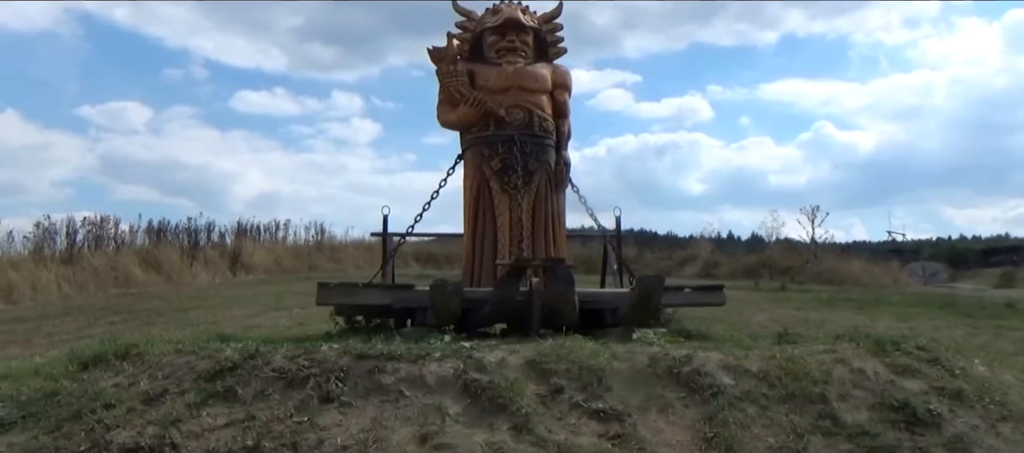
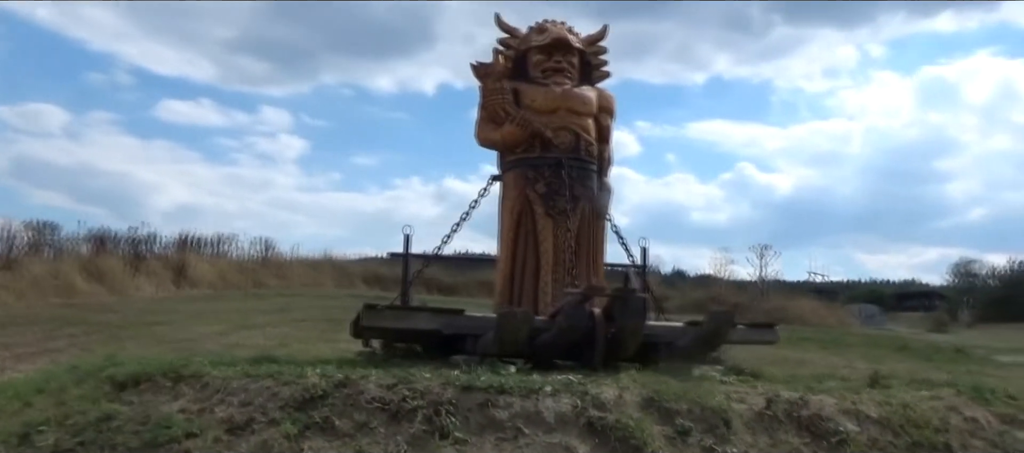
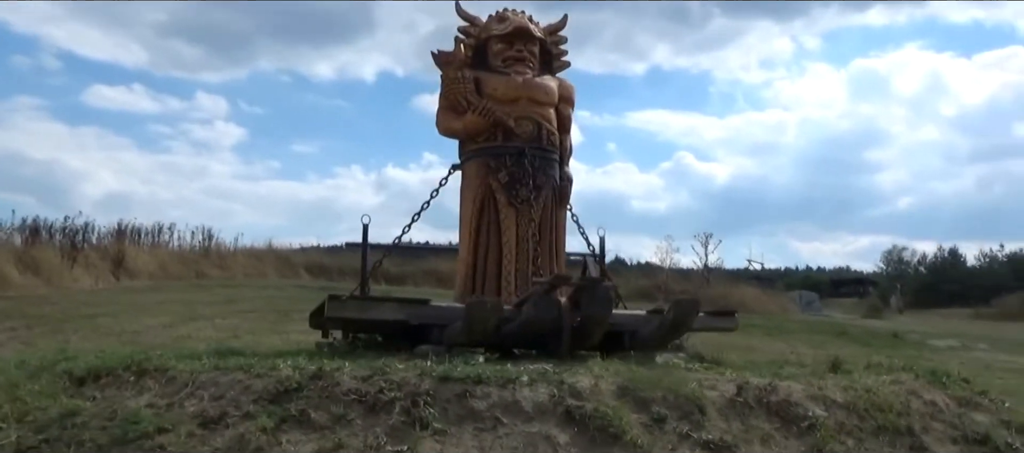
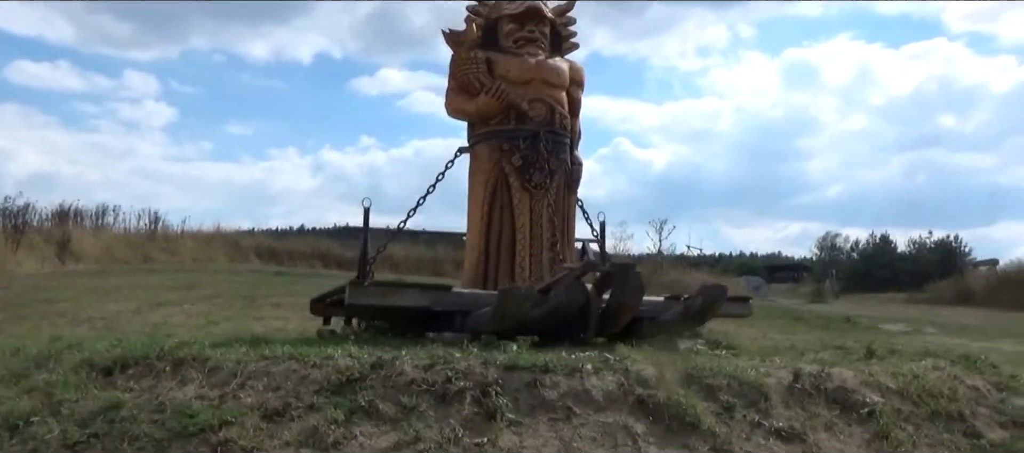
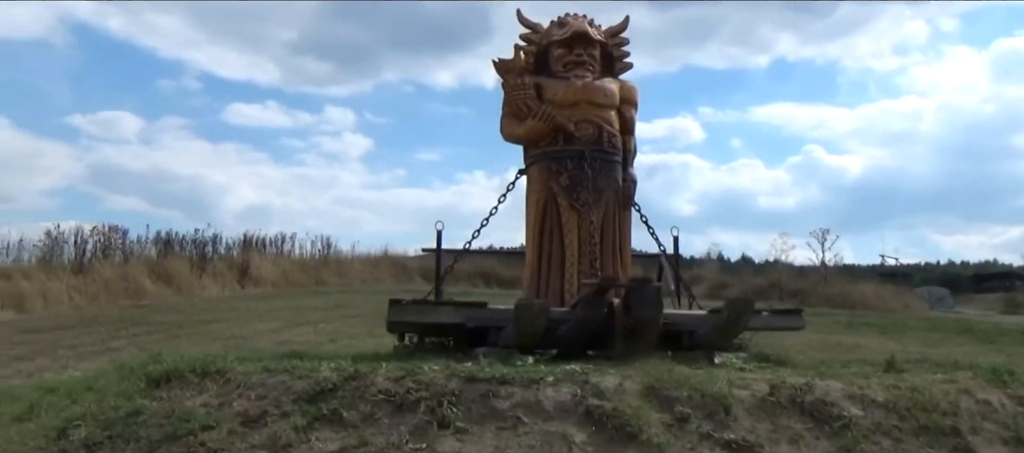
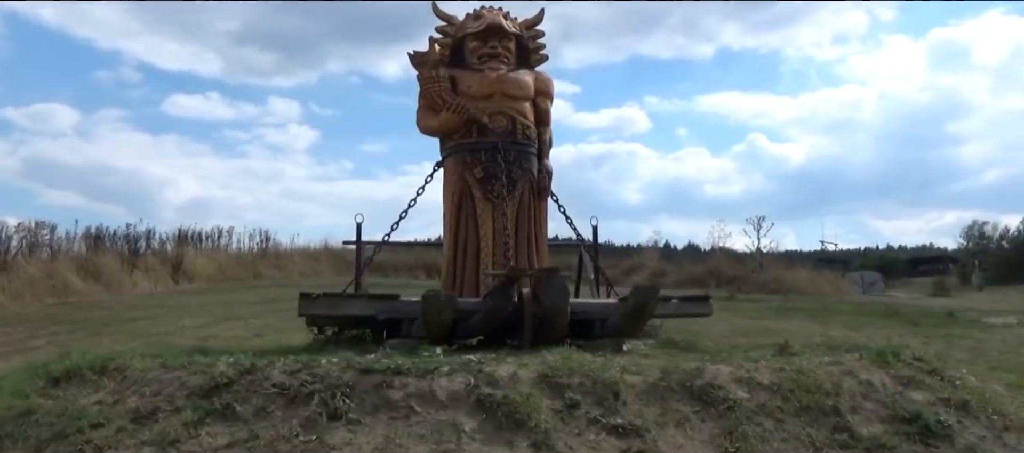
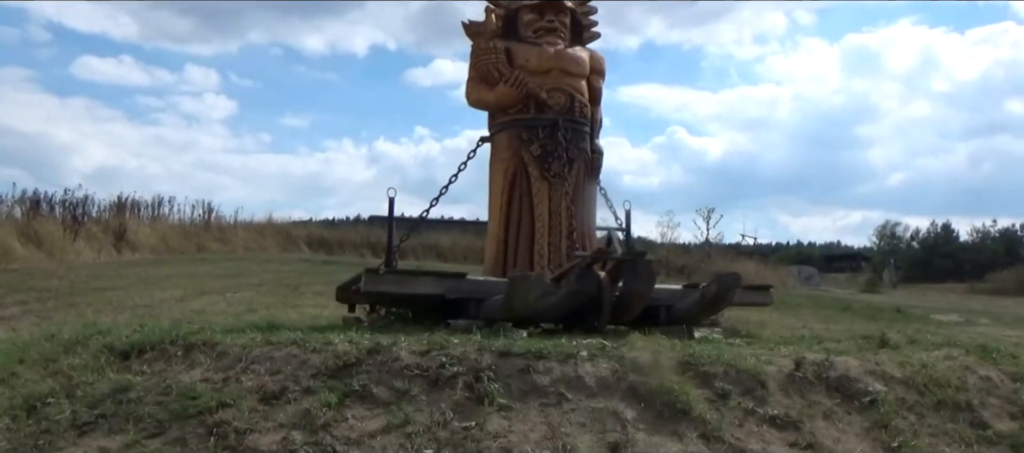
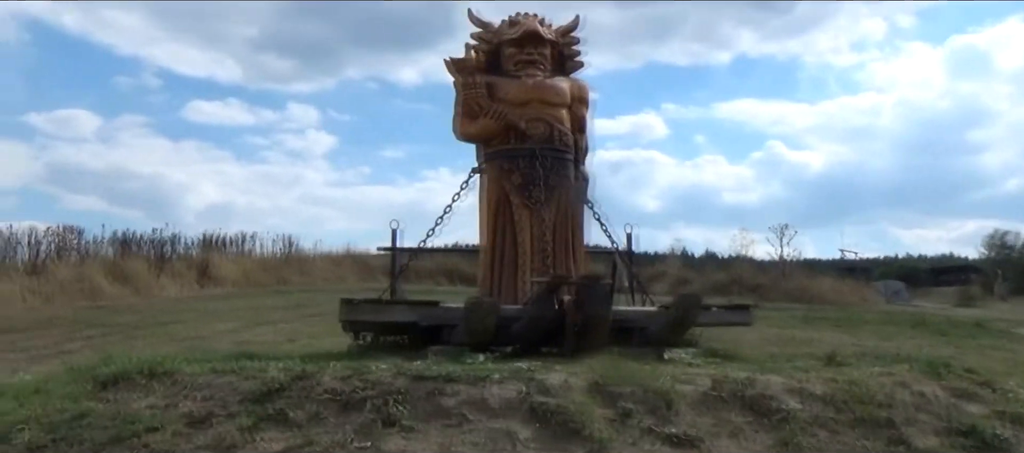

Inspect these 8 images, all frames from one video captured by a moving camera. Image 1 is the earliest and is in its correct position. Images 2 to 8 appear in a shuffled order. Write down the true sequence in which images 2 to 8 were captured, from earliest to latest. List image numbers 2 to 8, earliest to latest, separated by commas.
6, 8, 5, 2, 3, 7, 4
